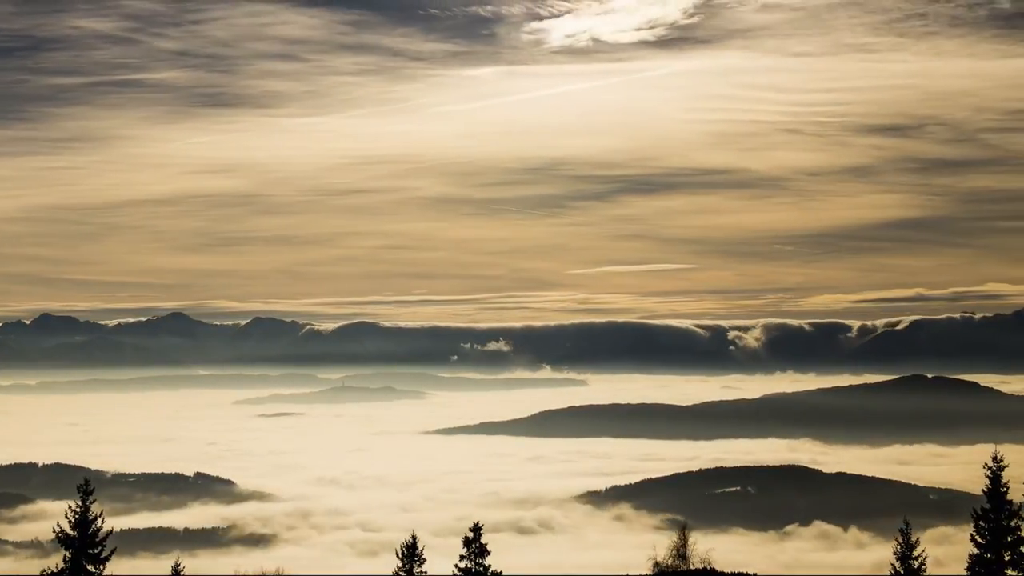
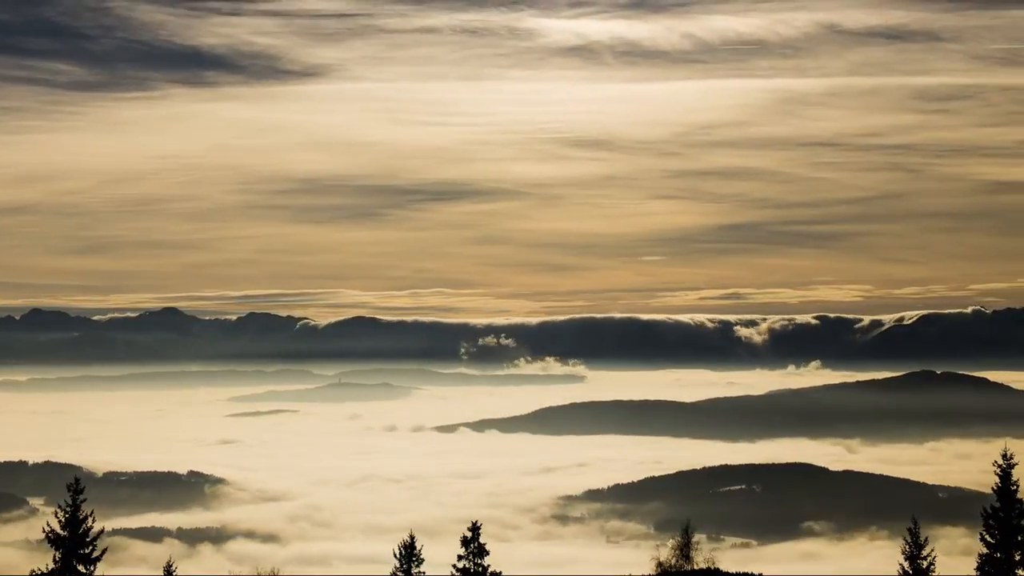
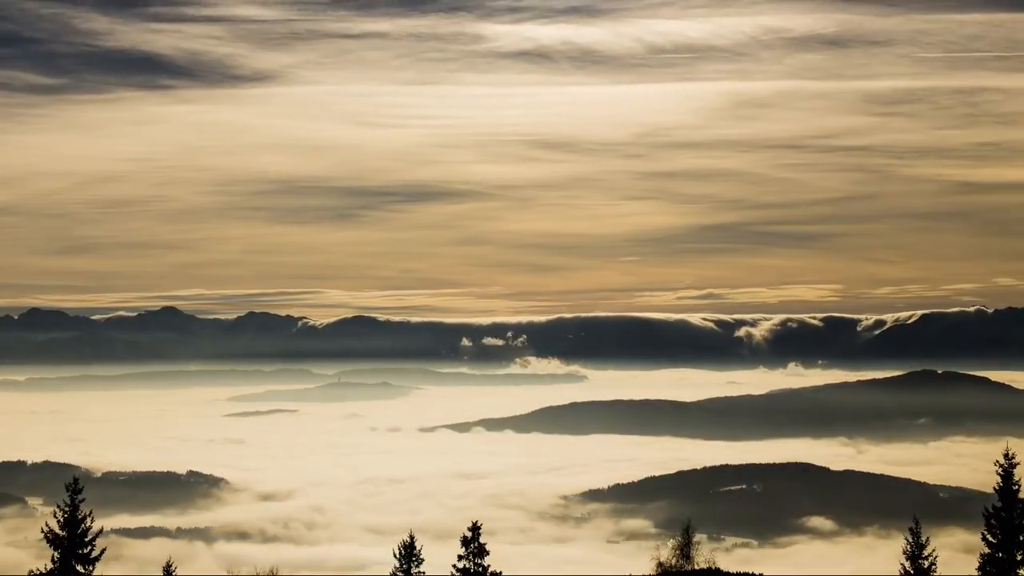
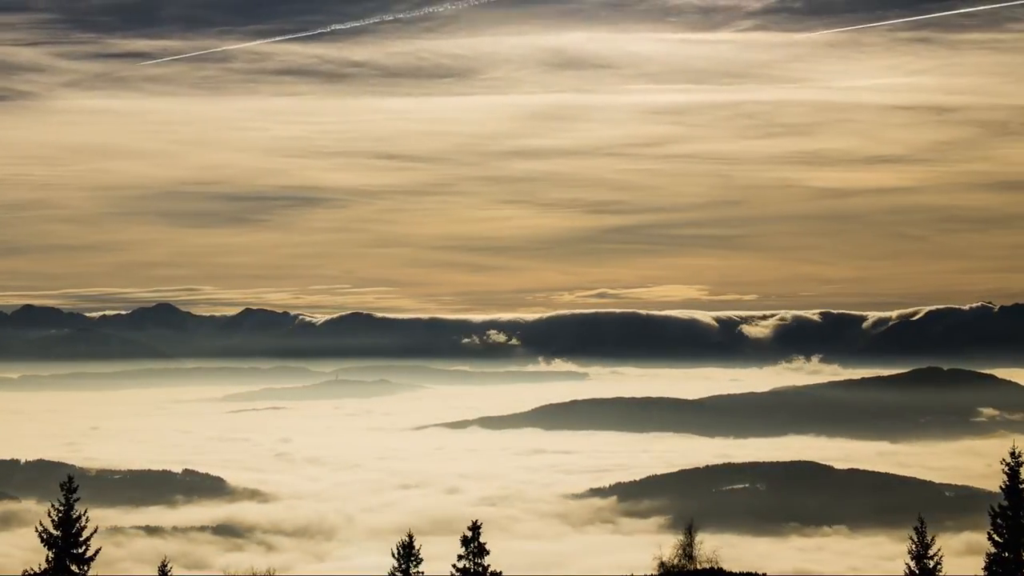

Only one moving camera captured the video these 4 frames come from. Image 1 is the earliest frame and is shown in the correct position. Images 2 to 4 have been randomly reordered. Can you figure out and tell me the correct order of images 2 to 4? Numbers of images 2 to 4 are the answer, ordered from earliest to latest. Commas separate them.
2, 3, 4
